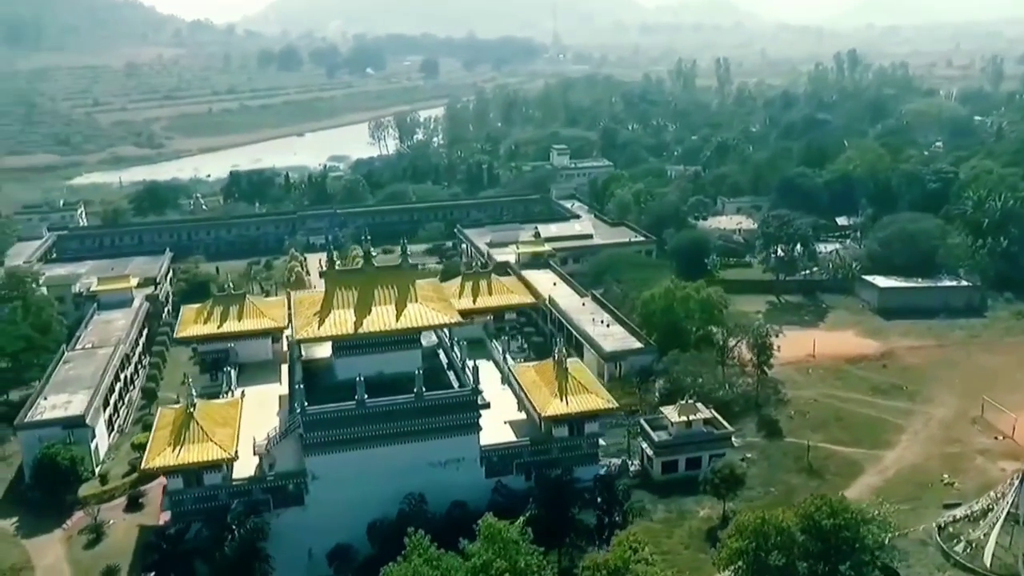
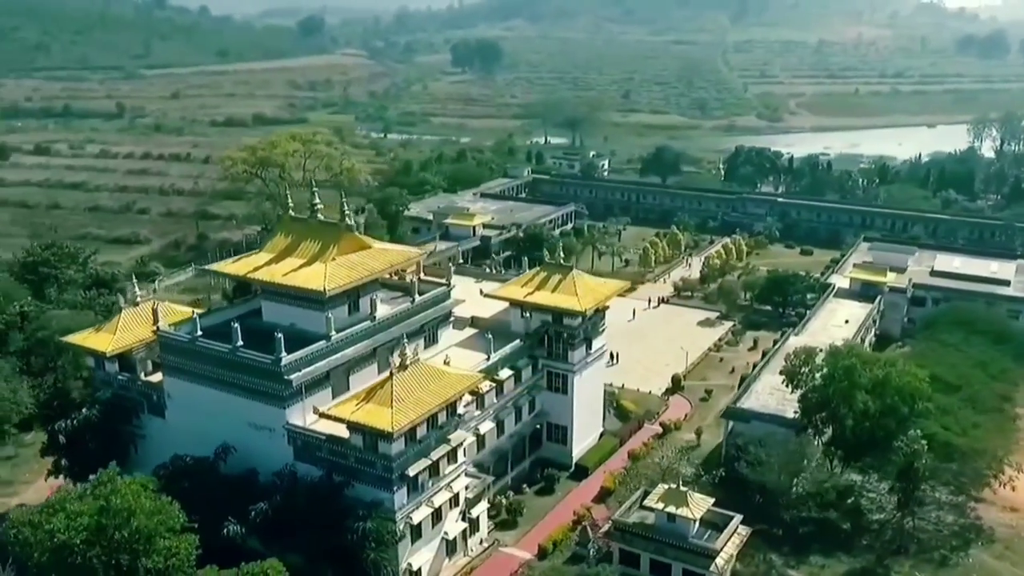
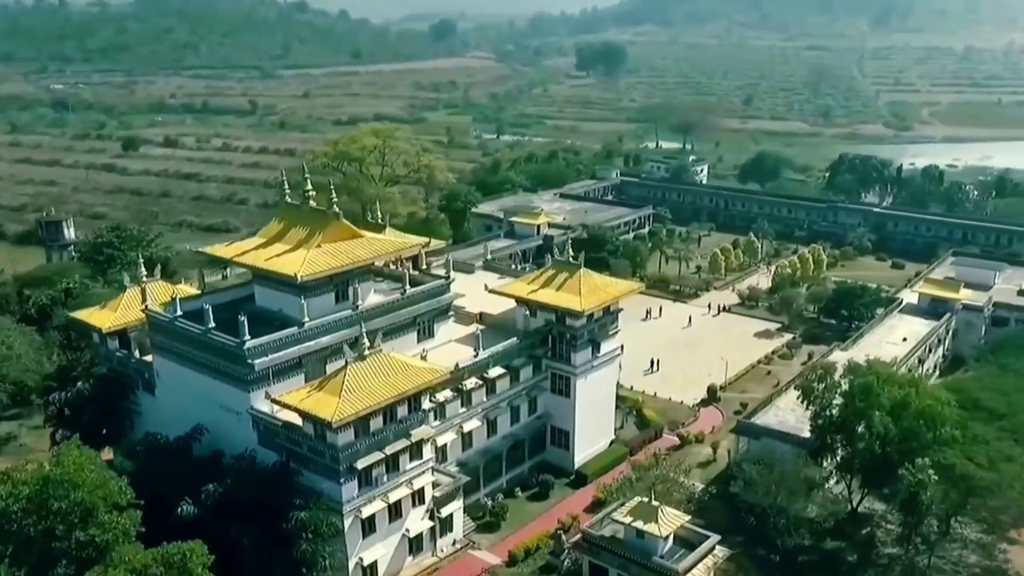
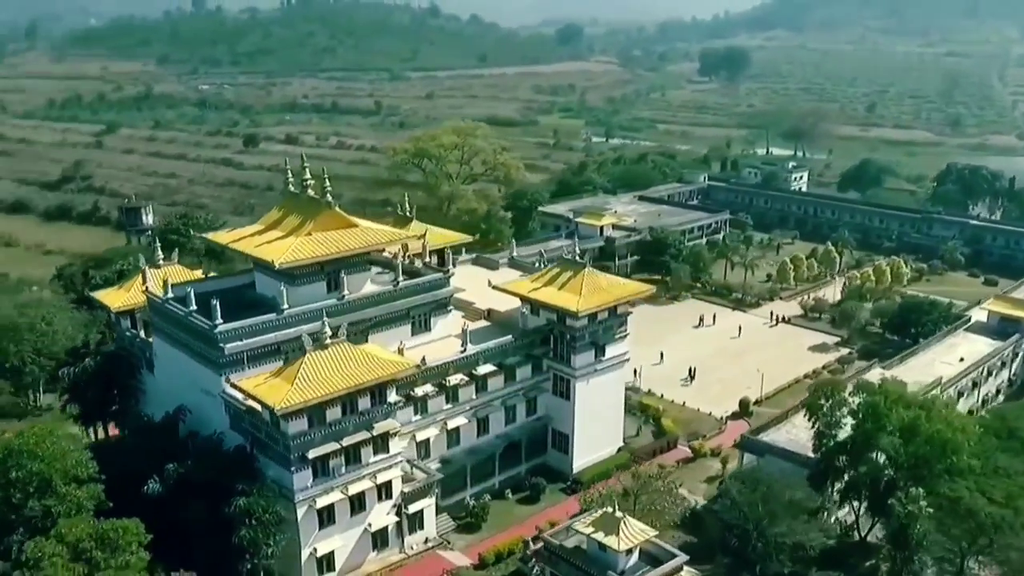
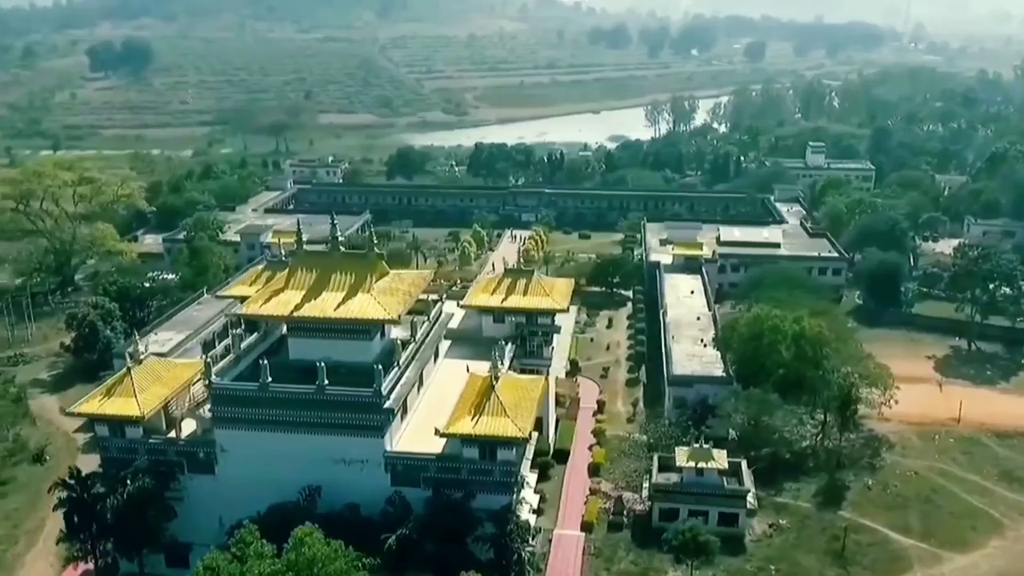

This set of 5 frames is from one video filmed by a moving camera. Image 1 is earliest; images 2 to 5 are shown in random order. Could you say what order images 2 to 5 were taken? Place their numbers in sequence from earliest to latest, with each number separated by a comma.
5, 2, 3, 4
